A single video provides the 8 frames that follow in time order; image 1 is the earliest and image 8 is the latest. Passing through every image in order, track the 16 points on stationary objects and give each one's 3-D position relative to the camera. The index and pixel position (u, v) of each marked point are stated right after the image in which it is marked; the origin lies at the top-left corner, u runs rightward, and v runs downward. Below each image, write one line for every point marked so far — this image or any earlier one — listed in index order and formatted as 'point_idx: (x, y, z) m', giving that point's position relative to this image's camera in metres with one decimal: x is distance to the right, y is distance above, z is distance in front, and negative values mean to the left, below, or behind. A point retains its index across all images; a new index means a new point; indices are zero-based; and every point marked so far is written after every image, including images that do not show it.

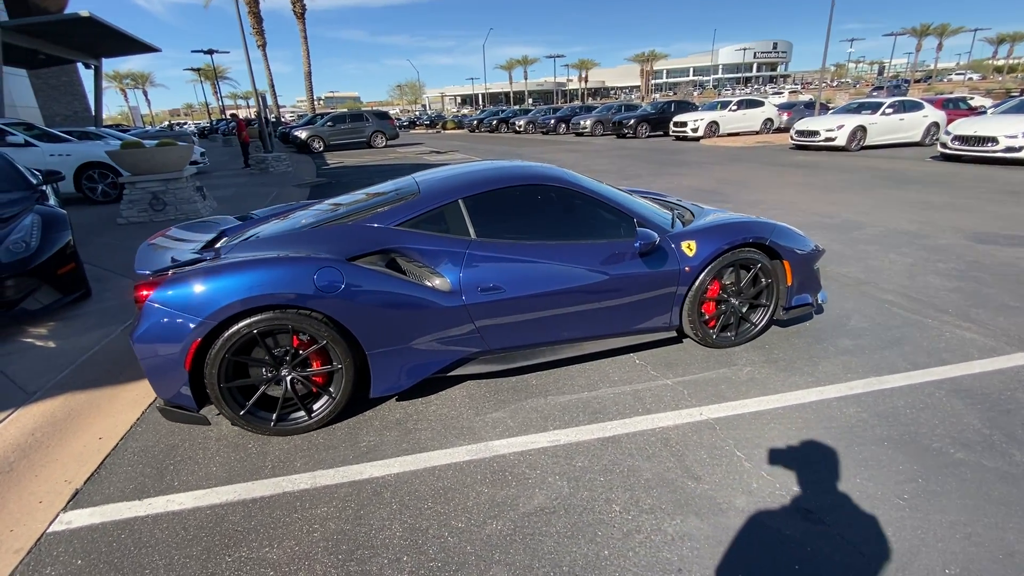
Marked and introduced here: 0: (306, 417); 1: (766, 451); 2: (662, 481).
0: (-1.1, -0.7, +2.6) m
1: (+1.2, -0.8, +2.3) m
2: (+0.7, -0.9, +2.2) m
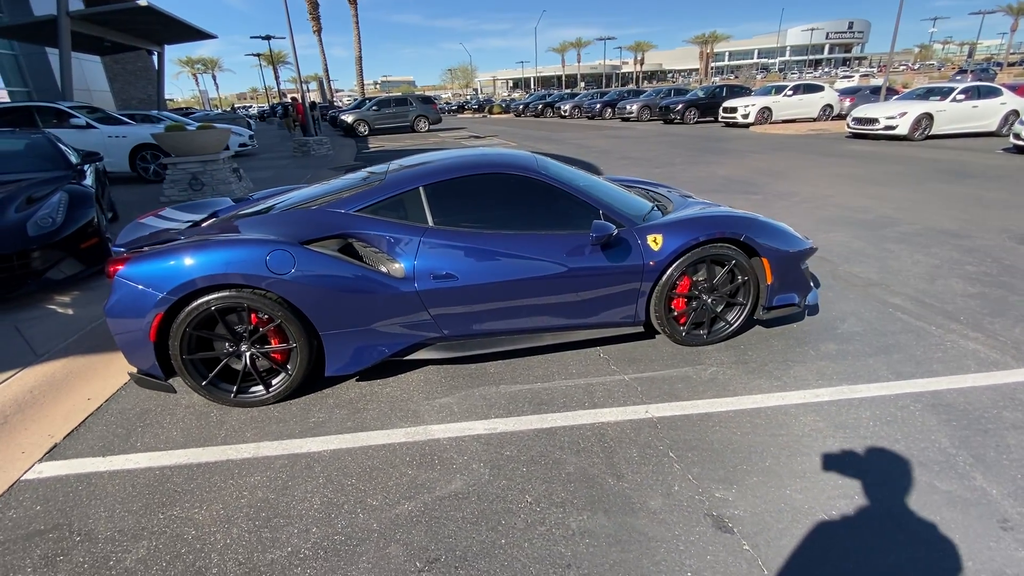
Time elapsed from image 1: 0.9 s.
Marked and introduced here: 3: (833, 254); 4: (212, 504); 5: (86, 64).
0: (-1.4, -0.6, +2.7) m
1: (+0.9, -0.8, +2.3) m
2: (+0.3, -0.8, +2.2) m
3: (+3.2, +0.3, +4.9) m
4: (-1.3, -0.9, +2.1) m
5: (-15.0, +7.9, +17.1) m
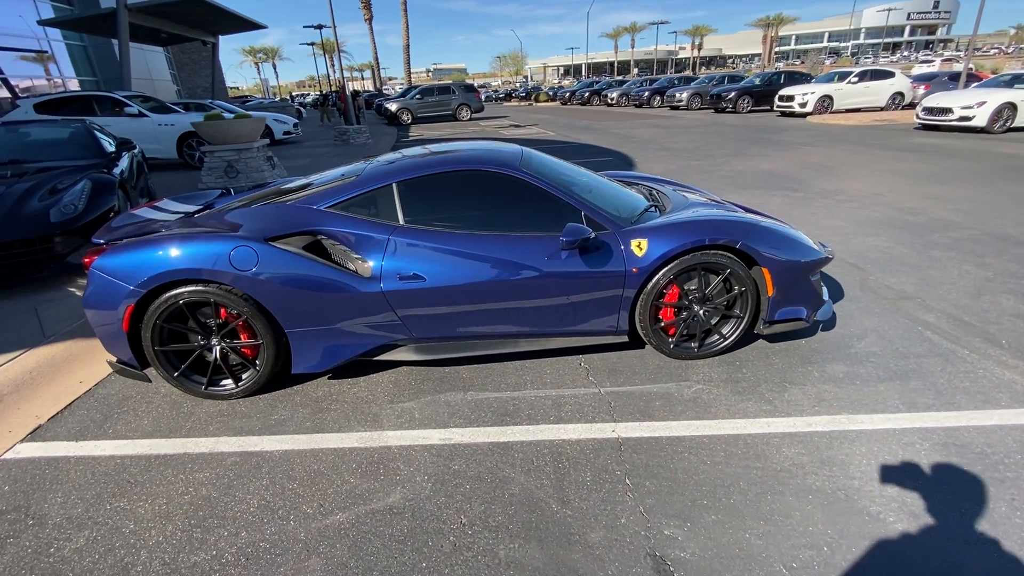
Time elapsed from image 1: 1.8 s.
0: (-1.6, -0.6, +2.8) m
1: (+0.6, -0.8, +2.1) m
2: (+0.1, -0.9, +2.0) m
3: (+3.2, +0.2, +4.5) m
4: (-1.6, -0.9, +2.1) m
5: (-13.5, +8.7, +18.1) m
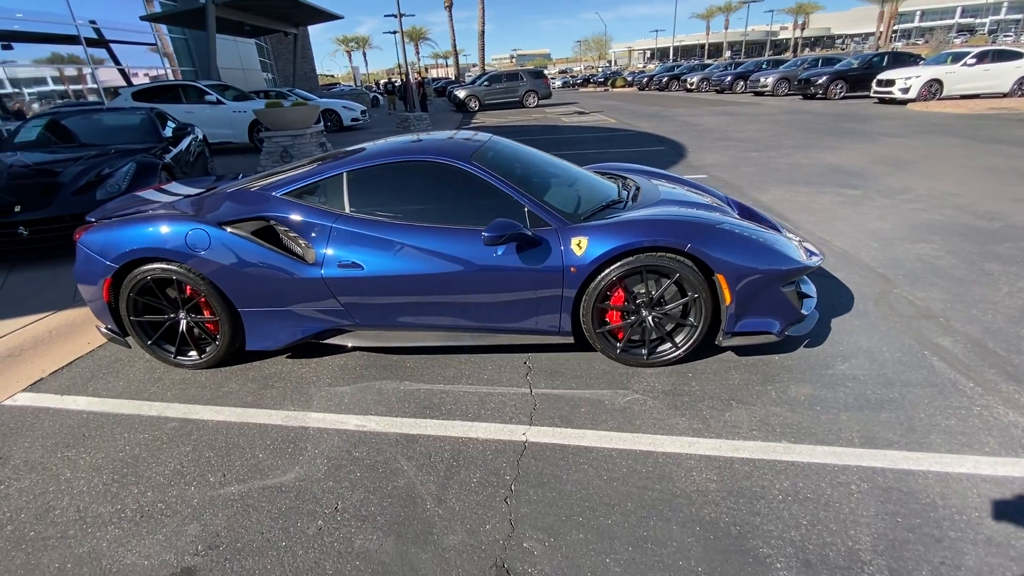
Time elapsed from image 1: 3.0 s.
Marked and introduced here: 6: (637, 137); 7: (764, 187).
0: (-1.9, -0.4, +3.0) m
1: (+0.1, -0.9, +2.0) m
2: (-0.5, -0.9, +2.1) m
3: (+3.1, +0.1, +3.9) m
4: (-2.0, -0.8, +2.4) m
5: (-10.8, +9.8, +19.7) m
6: (+3.1, +3.8, +12.1) m
7: (+3.4, +1.4, +6.7) m
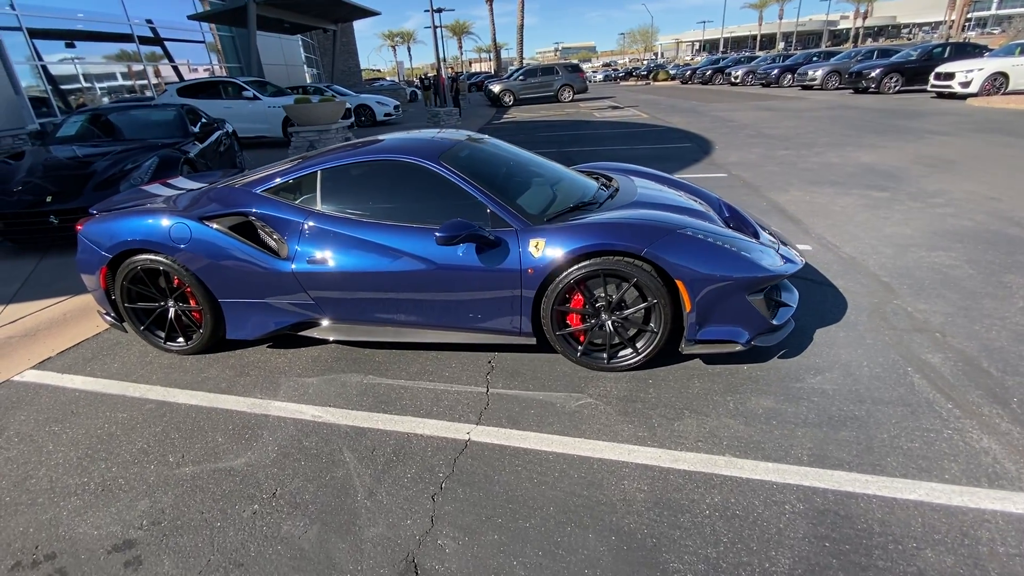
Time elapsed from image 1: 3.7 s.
0: (-2.1, -0.4, +3.2) m
1: (-0.2, -0.9, +2.0) m
2: (-0.7, -0.9, +2.1) m
3: (+3.0, +0.1, +3.7) m
4: (-2.3, -0.7, +2.6) m
5: (-9.4, +10.3, +20.4) m
6: (+3.7, +3.8, +11.8) m
7: (+3.6, +1.3, +6.4) m
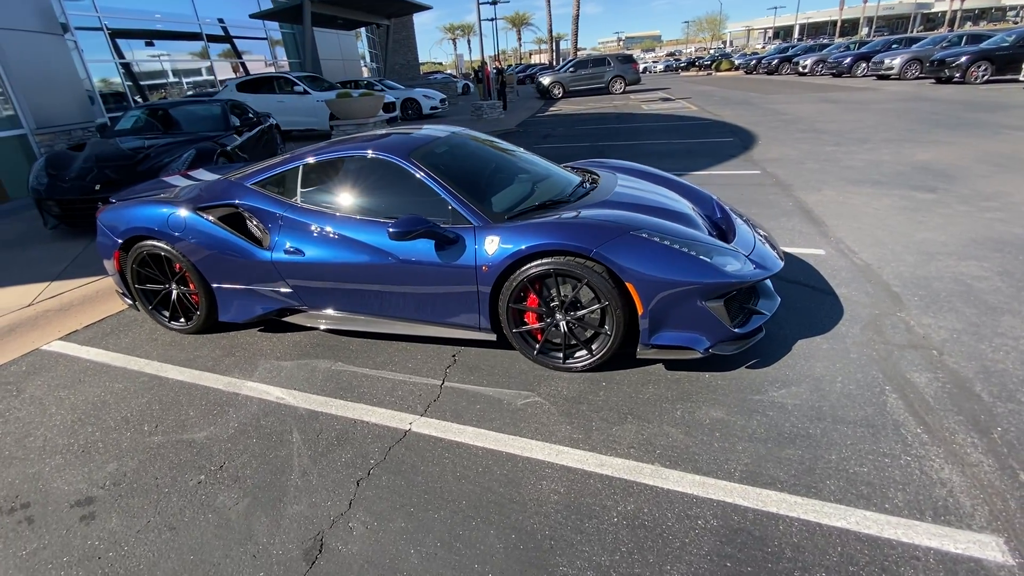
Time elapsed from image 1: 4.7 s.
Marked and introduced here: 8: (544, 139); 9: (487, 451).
0: (-2.3, -0.2, +3.5) m
1: (-0.5, -0.8, +2.1) m
2: (-1.1, -0.8, +2.3) m
3: (+2.8, 0.0, +3.4) m
4: (-2.6, -0.6, +2.9) m
5: (-7.2, +10.9, +21.2) m
6: (+4.6, +3.7, +11.3) m
7: (+3.8, +1.2, +6.0) m
8: (+0.7, +3.5, +11.6) m
9: (-0.1, -0.8, +2.2) m
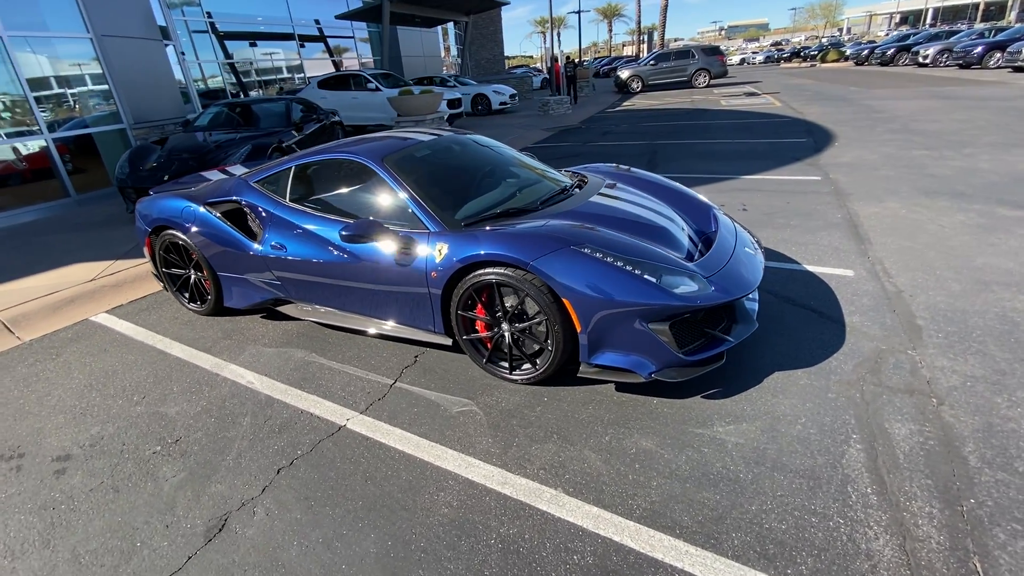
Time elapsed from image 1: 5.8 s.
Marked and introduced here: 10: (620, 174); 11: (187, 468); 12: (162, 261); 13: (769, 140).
0: (-2.5, -0.1, +3.8) m
1: (-0.9, -0.8, +2.2) m
2: (-1.5, -0.8, +2.5) m
3: (+2.6, -0.2, +2.9) m
4: (-2.8, -0.5, +3.3) m
5: (-3.7, +11.4, +21.9) m
6: (+5.9, +3.5, +10.4) m
7: (+4.0, +1.0, +5.3) m
8: (+2.1, +3.5, +11.3) m
9: (-0.5, -0.8, +2.3) m
10: (+0.7, +0.9, +3.7) m
11: (-1.5, -0.9, +2.3) m
12: (-2.8, +0.2, +3.9) m
13: (+4.8, +2.8, +9.2) m
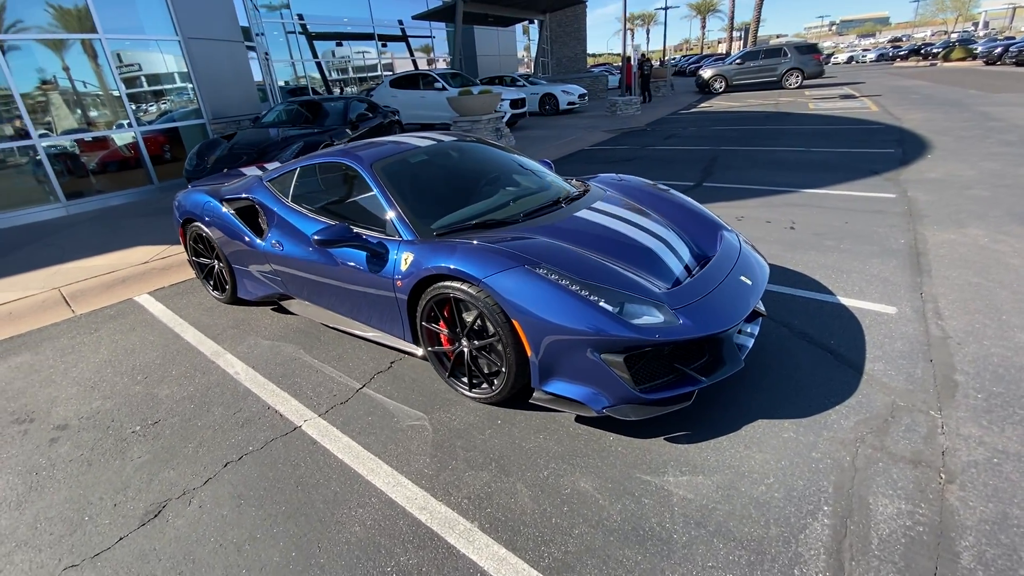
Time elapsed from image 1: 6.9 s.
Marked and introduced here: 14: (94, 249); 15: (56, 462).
0: (-2.5, 0.0, +4.1) m
1: (-1.2, -0.9, +2.3) m
2: (-1.7, -0.8, +2.6) m
3: (+2.4, -0.5, +2.5) m
4: (-2.9, -0.4, +3.6) m
5: (-0.2, +11.5, +22.1) m
6: (+7.0, +3.0, +9.3) m
7: (+4.3, +0.6, +4.6) m
8: (+3.4, +3.3, +10.8) m
9: (-0.8, -0.8, +2.3) m
10: (+0.7, +0.8, +3.5) m
11: (-1.8, -0.8, +2.5) m
12: (-2.7, +0.3, +4.2) m
13: (+5.7, +2.4, +8.3) m
14: (-4.7, +0.4, +5.5) m
15: (-2.3, -0.9, +2.5) m
